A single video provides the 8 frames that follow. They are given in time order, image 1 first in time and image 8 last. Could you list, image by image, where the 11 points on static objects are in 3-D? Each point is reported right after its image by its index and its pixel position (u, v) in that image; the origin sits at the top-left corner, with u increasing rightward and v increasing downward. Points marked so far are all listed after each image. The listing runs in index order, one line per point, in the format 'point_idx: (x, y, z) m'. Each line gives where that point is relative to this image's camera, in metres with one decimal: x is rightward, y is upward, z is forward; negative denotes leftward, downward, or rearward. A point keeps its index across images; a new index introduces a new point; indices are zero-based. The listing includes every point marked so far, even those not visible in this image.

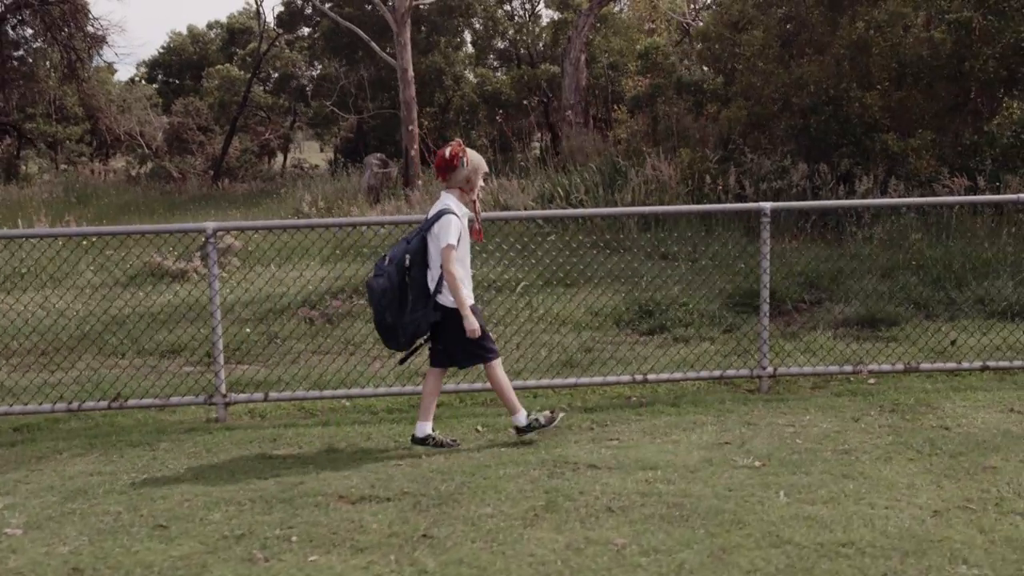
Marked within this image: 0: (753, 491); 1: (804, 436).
0: (+1.0, -0.8, +3.4) m
1: (+1.4, -0.7, +4.1) m
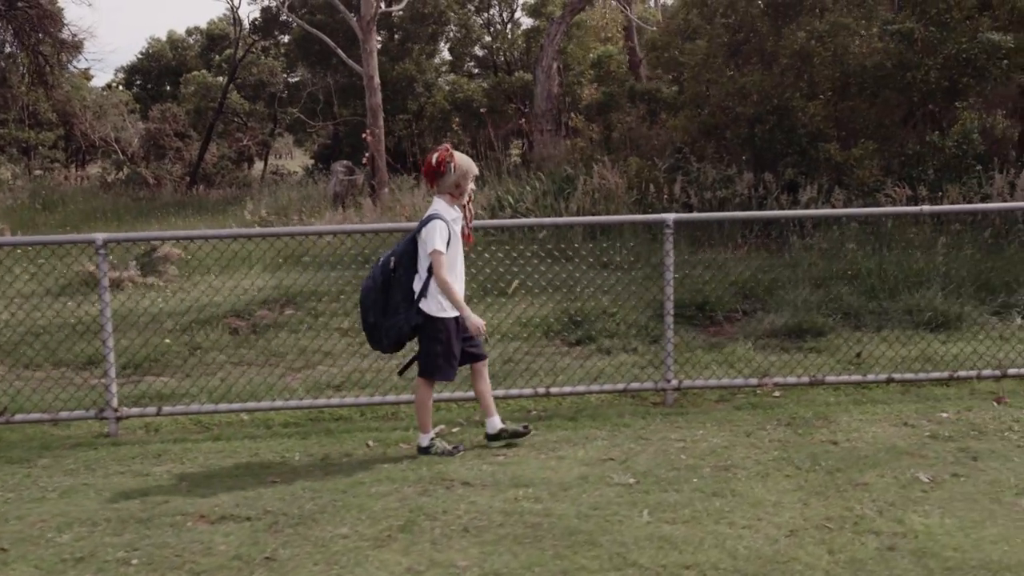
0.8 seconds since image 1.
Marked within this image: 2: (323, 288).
0: (+0.4, -0.9, +3.4) m
1: (+0.8, -0.8, +4.1) m
2: (-1.8, 0.0, +8.2) m
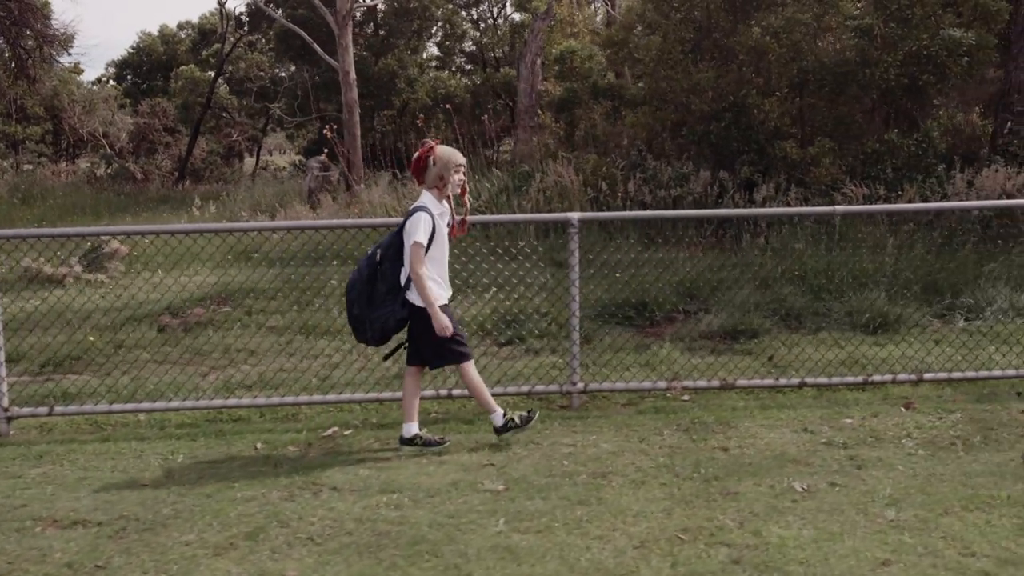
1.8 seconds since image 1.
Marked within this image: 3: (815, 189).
0: (-0.2, -0.9, +3.3) m
1: (+0.3, -0.8, +4.0) m
2: (-2.3, 0.0, +8.1) m
3: (+3.3, +1.1, +9.4) m
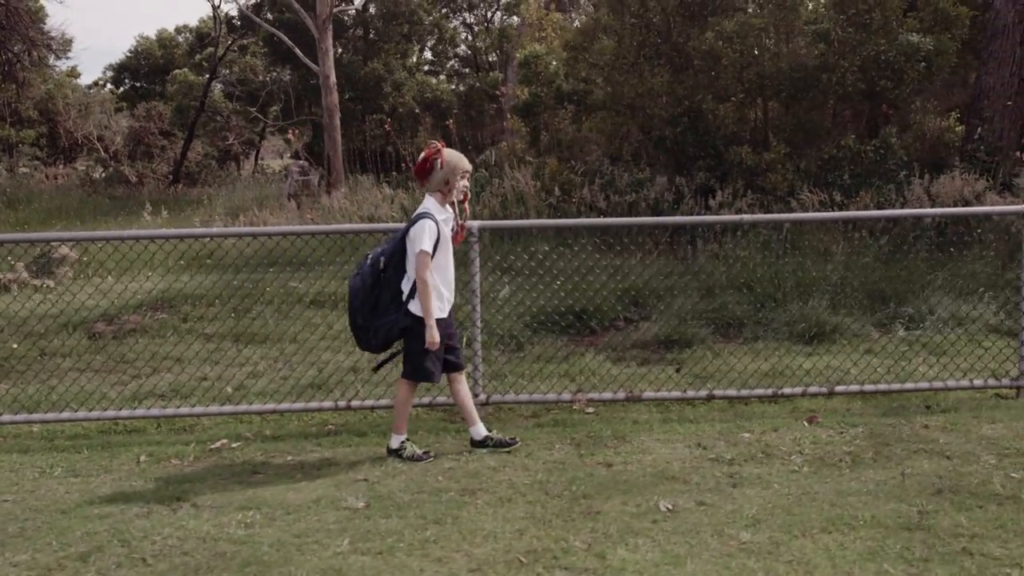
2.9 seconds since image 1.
0: (-0.7, -0.9, +3.2) m
1: (-0.3, -0.8, +3.9) m
2: (-2.9, 0.0, +8.1) m
3: (+2.8, +1.0, +9.3) m
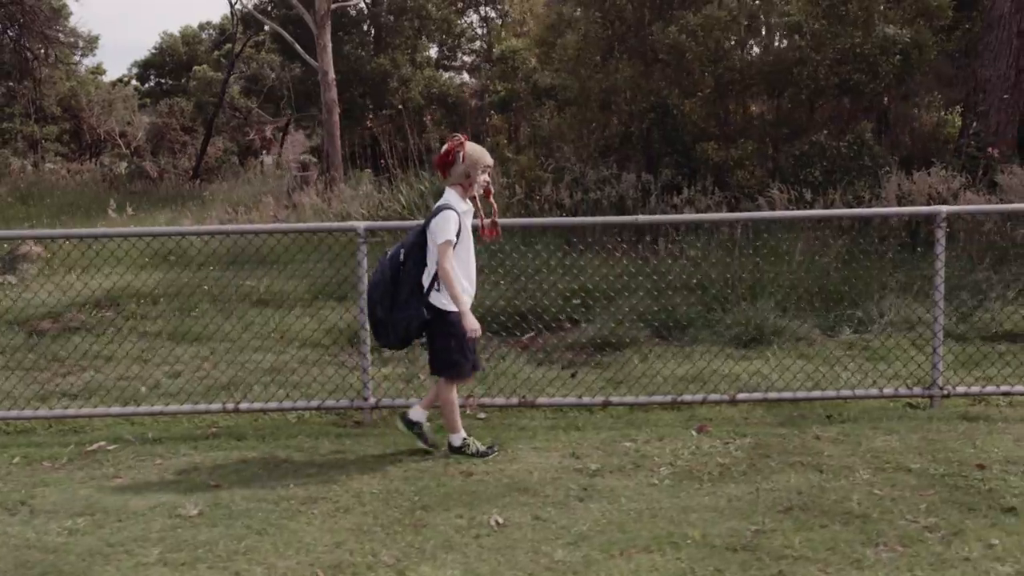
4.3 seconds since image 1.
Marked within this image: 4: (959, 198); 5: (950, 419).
0: (-1.4, -0.9, +3.1) m
1: (-0.9, -0.9, +3.8) m
2: (-3.3, 0.0, +8.1) m
3: (+2.4, +1.0, +9.1) m
4: (+4.5, +0.9, +8.5) m
5: (+2.2, -0.7, +4.4) m
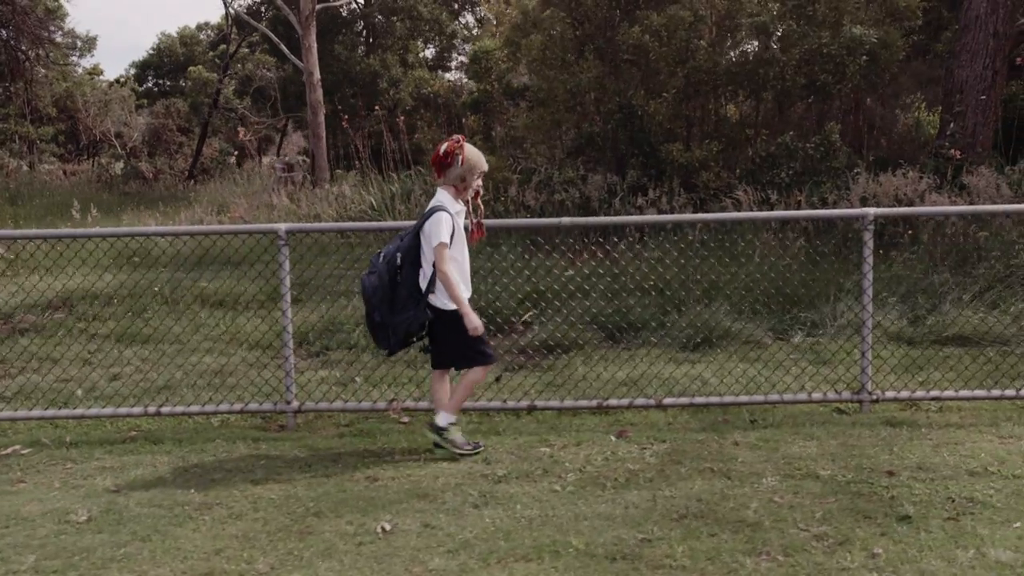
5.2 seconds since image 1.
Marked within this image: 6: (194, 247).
0: (-1.8, -1.0, +3.1) m
1: (-1.3, -0.9, +3.8) m
2: (-3.7, 0.0, +8.0) m
3: (+2.0, +1.0, +9.0) m
4: (+4.1, +0.9, +8.5) m
5: (+1.8, -0.7, +4.3) m
6: (-3.4, +0.5, +9.1) m
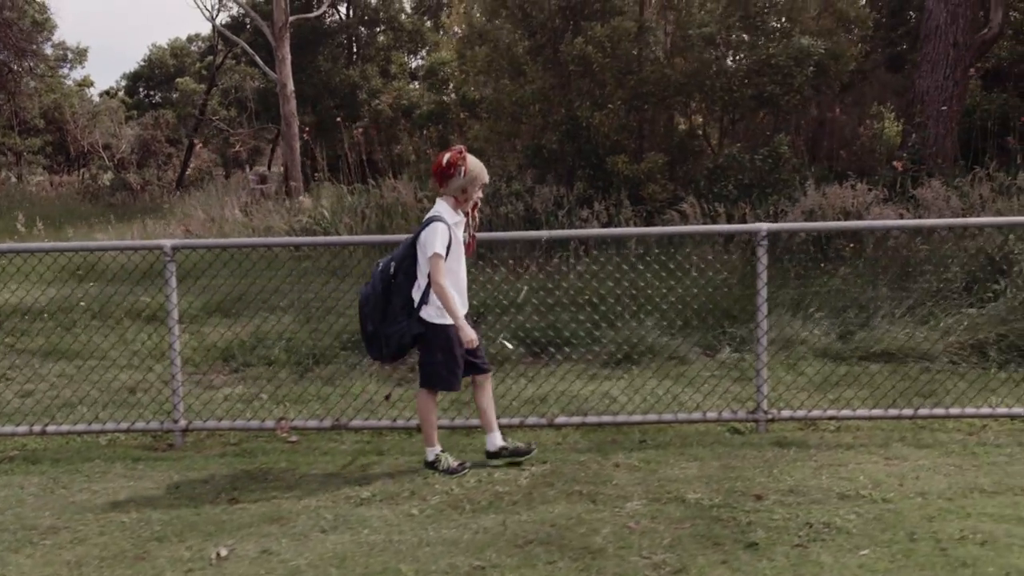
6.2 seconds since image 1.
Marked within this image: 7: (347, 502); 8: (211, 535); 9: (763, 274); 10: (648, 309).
0: (-2.4, -1.0, +3.0) m
1: (-1.9, -1.0, +3.7) m
2: (-4.3, -0.2, +8.0) m
3: (+1.5, +0.8, +8.9) m
4: (+3.5, +0.7, +8.4) m
5: (+1.2, -0.8, +4.2) m
6: (-4.0, +0.3, +9.0) m
7: (-0.7, -0.9, +3.7) m
8: (-1.2, -1.0, +3.3) m
9: (+1.3, +0.1, +4.6) m
10: (+1.1, -0.2, +7.2) m
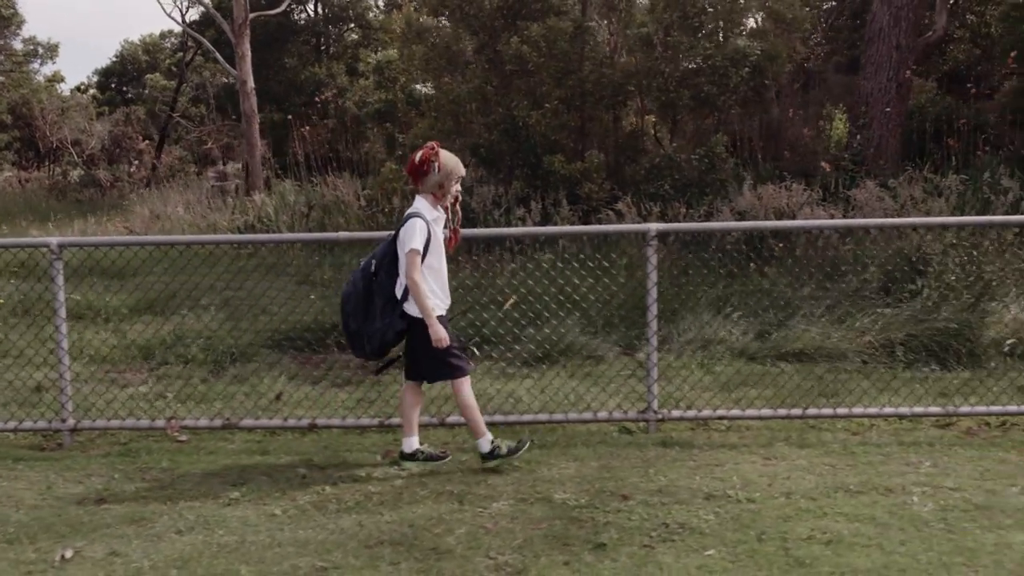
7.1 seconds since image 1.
0: (-3.0, -1.0, +3.0) m
1: (-2.5, -0.9, +3.7) m
2: (-4.9, -0.1, +7.9) m
3: (+0.8, +0.9, +8.9) m
4: (+2.9, +0.7, +8.4) m
5: (+0.7, -0.8, +4.2) m
6: (-4.6, +0.3, +8.9) m
7: (-1.3, -0.9, +3.6) m
8: (-1.7, -1.0, +3.3) m
9: (+0.8, +0.1, +4.6) m
10: (+0.5, -0.2, +7.2) m
